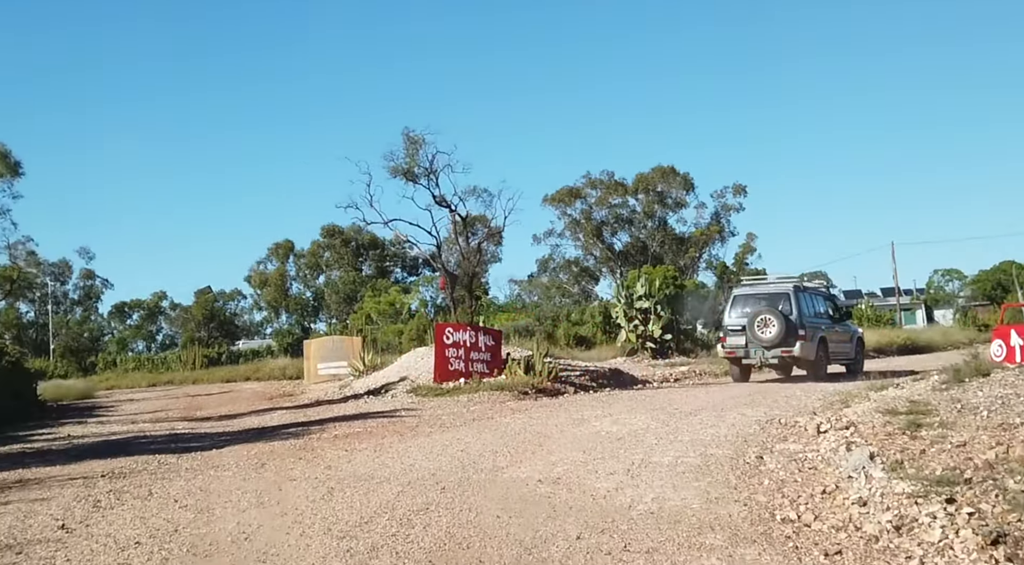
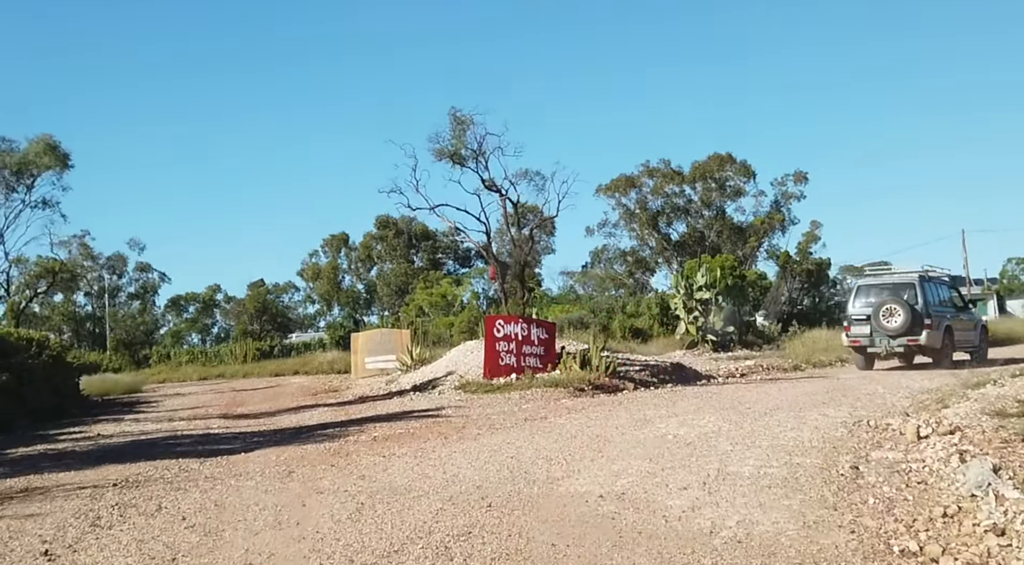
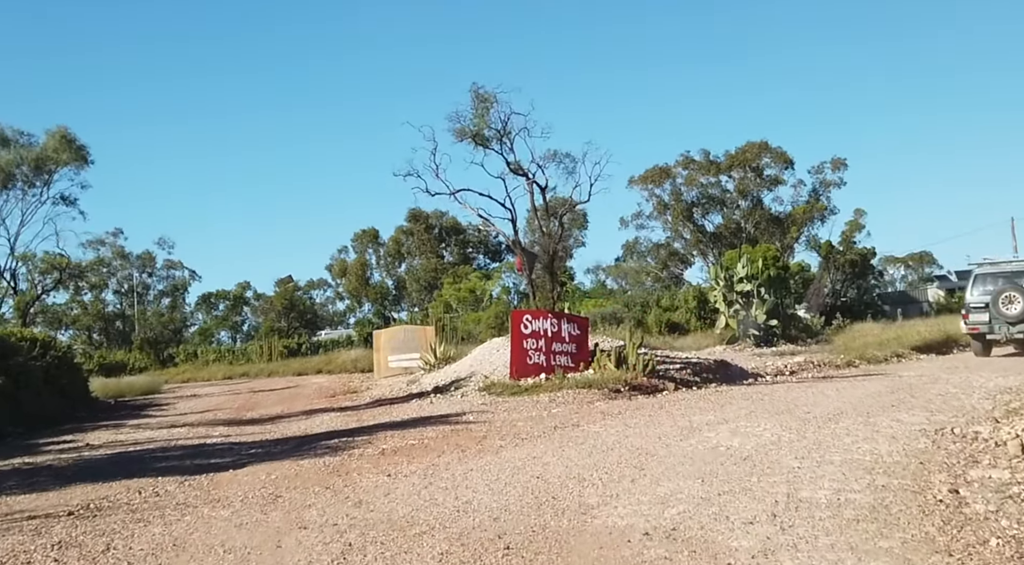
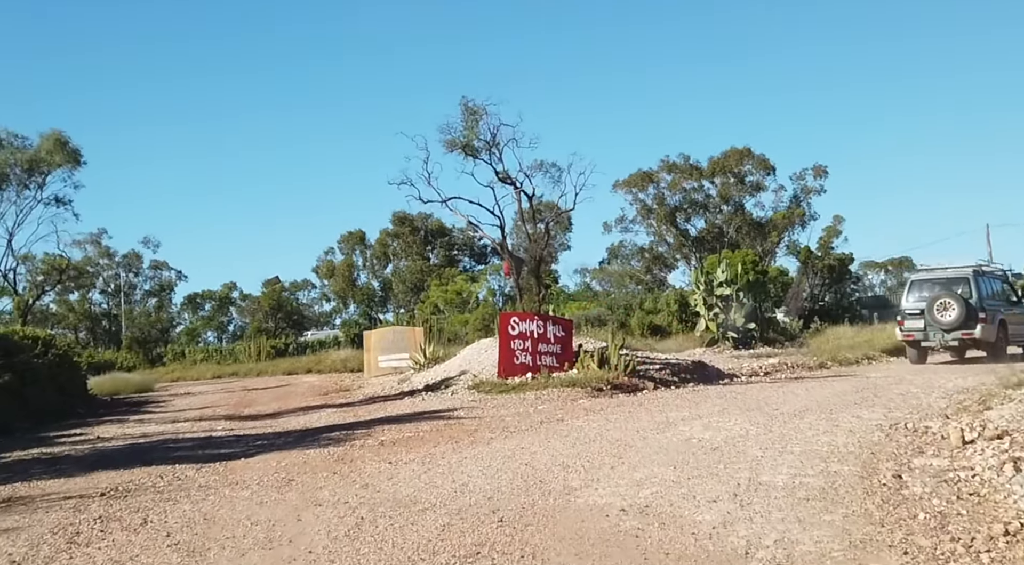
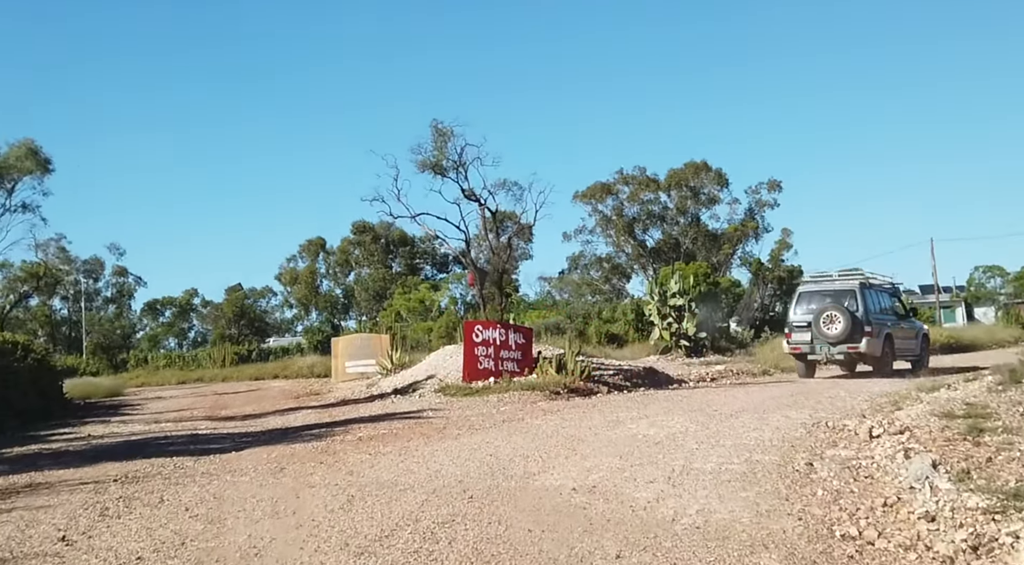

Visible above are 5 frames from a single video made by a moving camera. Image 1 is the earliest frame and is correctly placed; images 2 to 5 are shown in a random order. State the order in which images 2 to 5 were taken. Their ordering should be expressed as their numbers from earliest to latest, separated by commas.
5, 2, 4, 3
